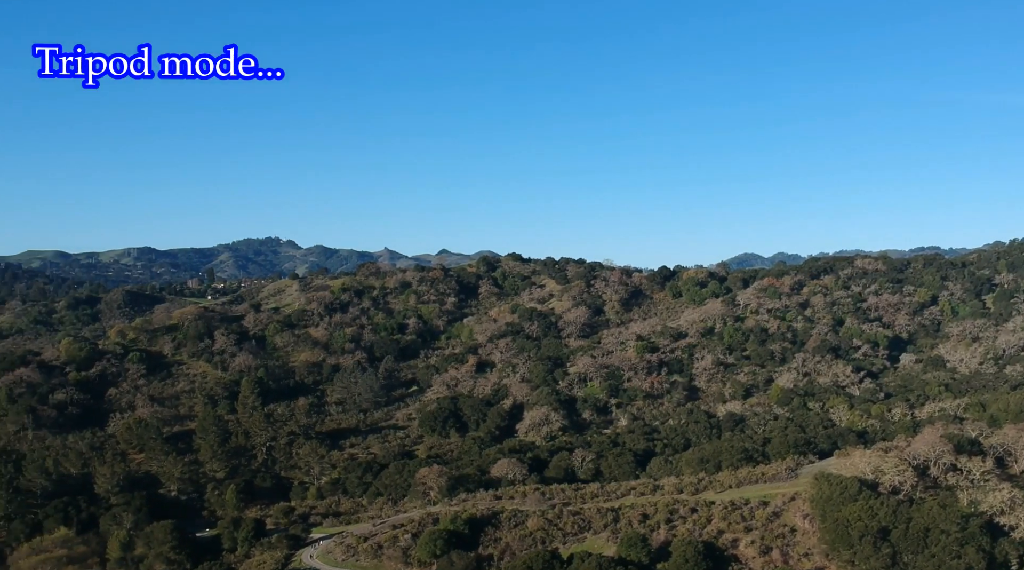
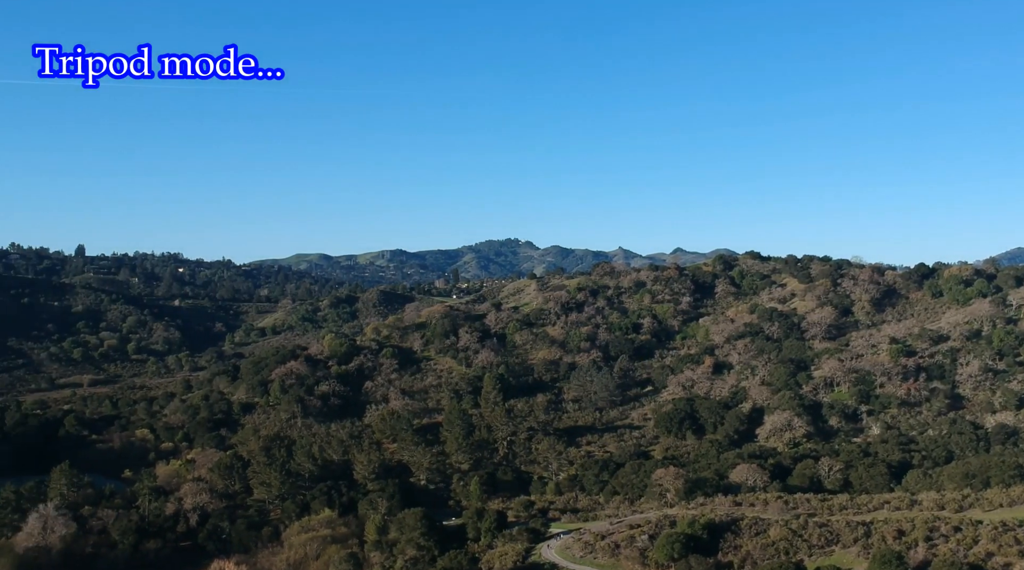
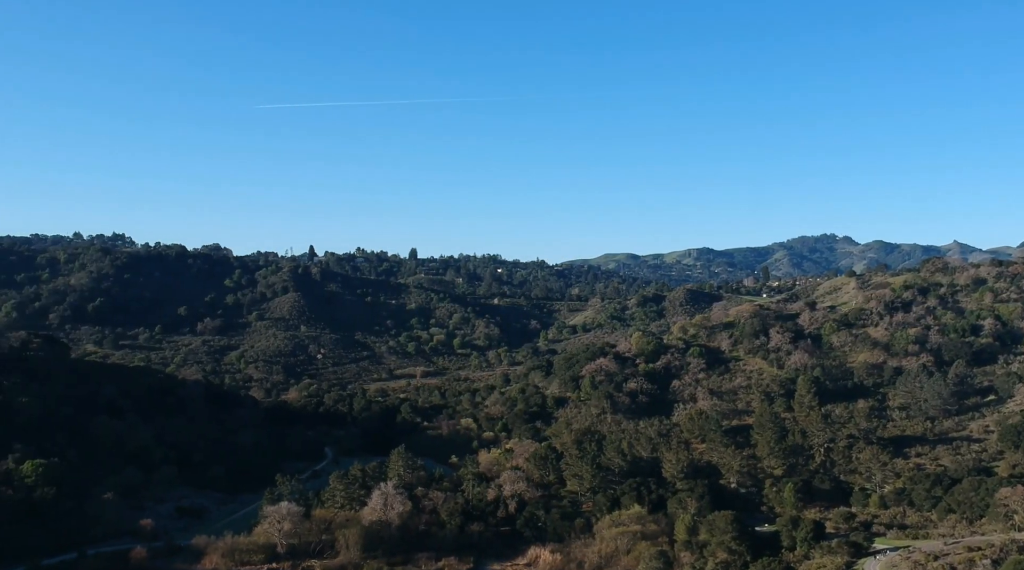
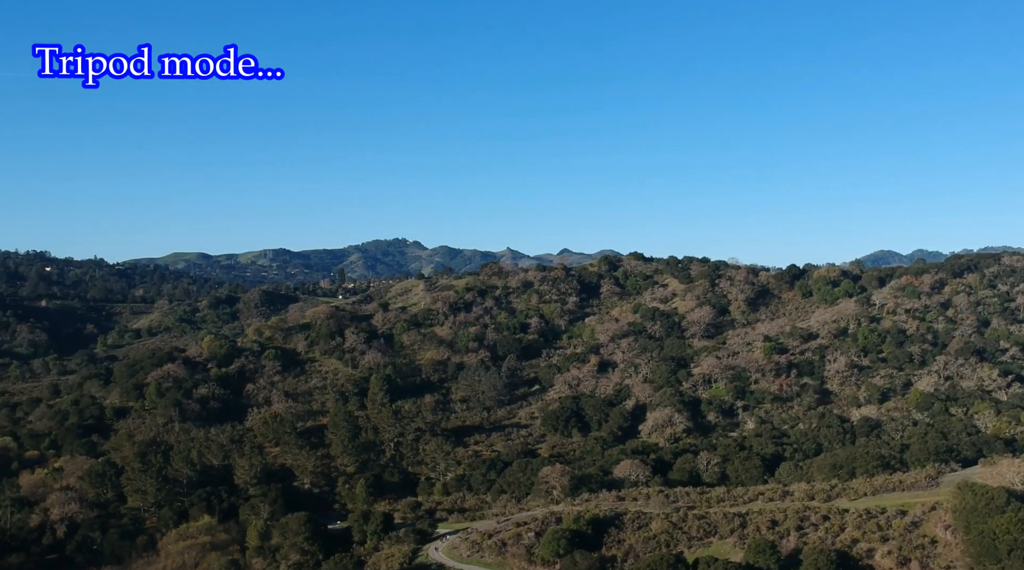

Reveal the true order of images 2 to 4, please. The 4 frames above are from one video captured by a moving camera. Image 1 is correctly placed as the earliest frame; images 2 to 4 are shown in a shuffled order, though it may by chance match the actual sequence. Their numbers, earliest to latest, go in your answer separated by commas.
4, 2, 3
